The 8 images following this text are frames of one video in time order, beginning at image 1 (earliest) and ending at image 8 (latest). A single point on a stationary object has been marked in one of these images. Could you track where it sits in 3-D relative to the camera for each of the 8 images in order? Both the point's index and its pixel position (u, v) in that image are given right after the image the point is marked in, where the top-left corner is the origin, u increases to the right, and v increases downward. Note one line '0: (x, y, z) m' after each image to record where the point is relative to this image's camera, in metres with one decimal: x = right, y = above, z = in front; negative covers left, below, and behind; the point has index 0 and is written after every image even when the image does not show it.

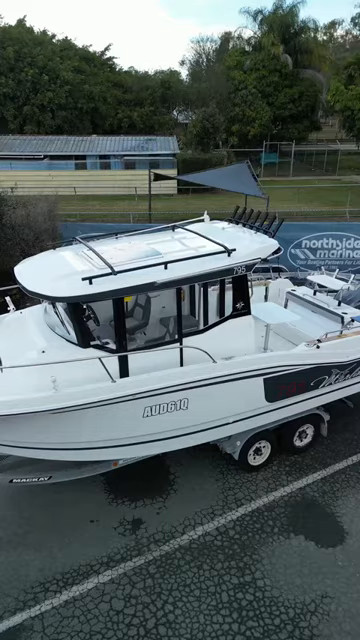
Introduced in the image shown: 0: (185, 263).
0: (0.0, +0.6, +5.1) m
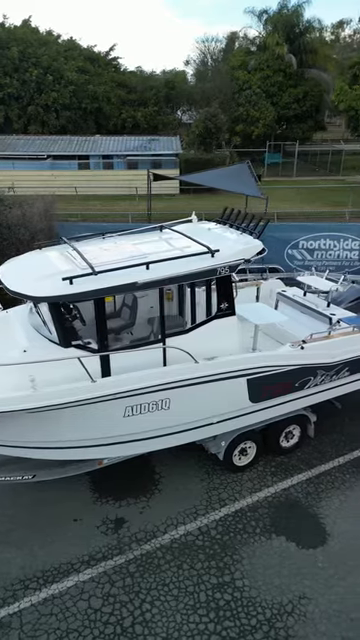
0: (-0.1, +0.6, +5.1) m
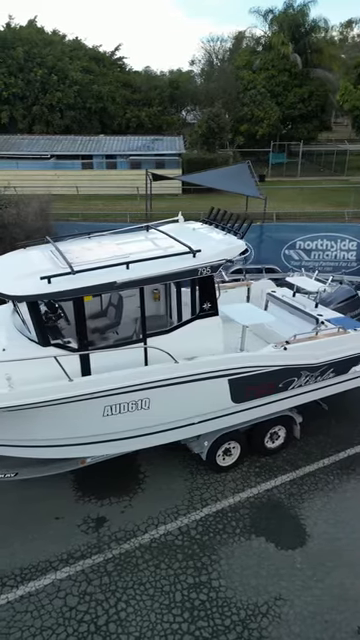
0: (-0.4, +0.6, +5.1) m
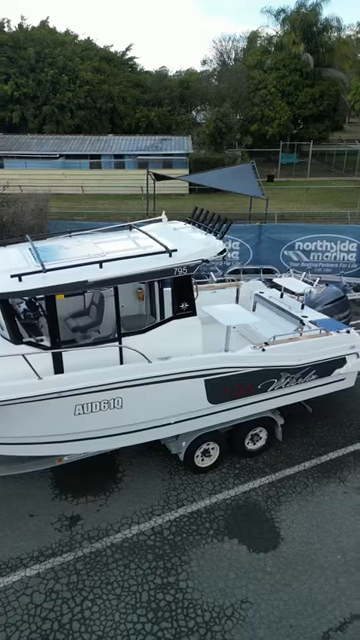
0: (-0.6, +0.6, +5.1) m
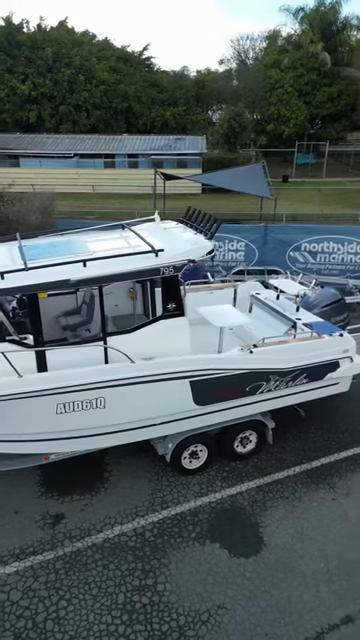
0: (-0.8, +0.6, +5.1) m
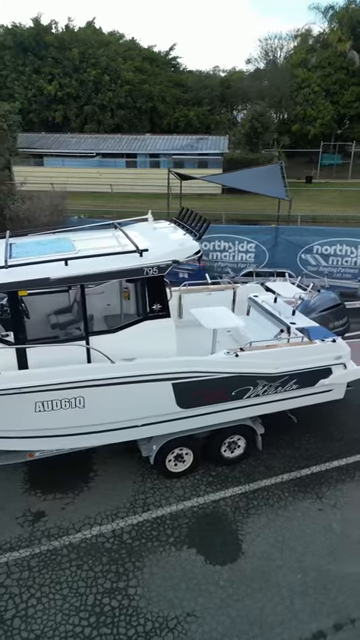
0: (-1.0, +0.6, +5.1) m
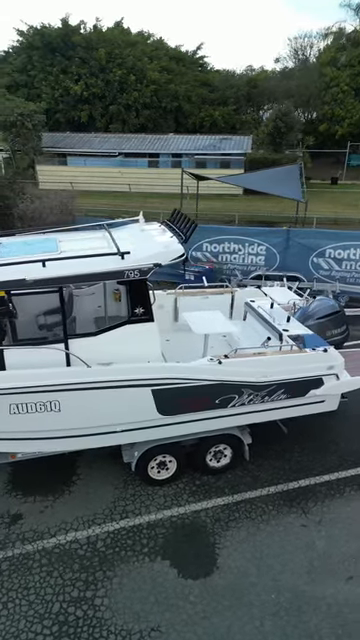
0: (-1.2, +0.6, +5.0) m
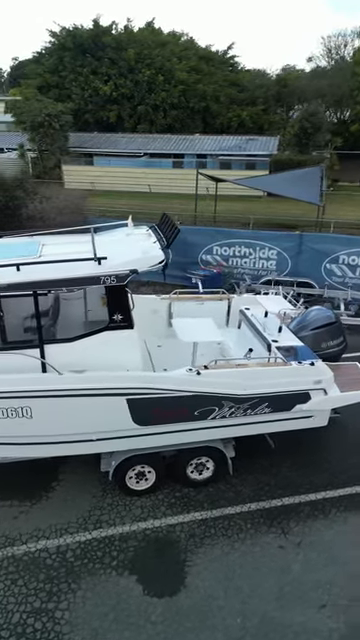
0: (-1.4, +0.6, +4.9) m
